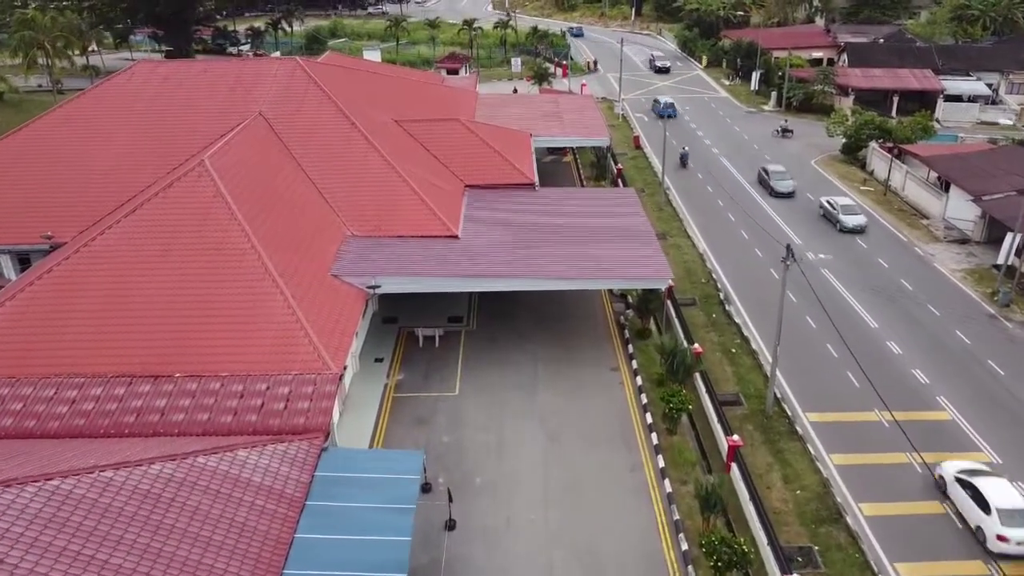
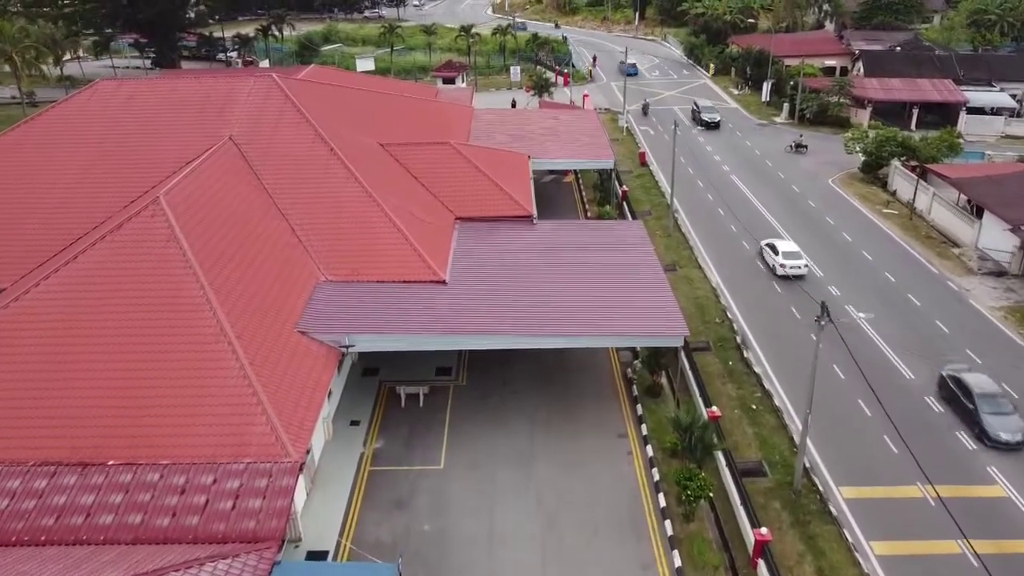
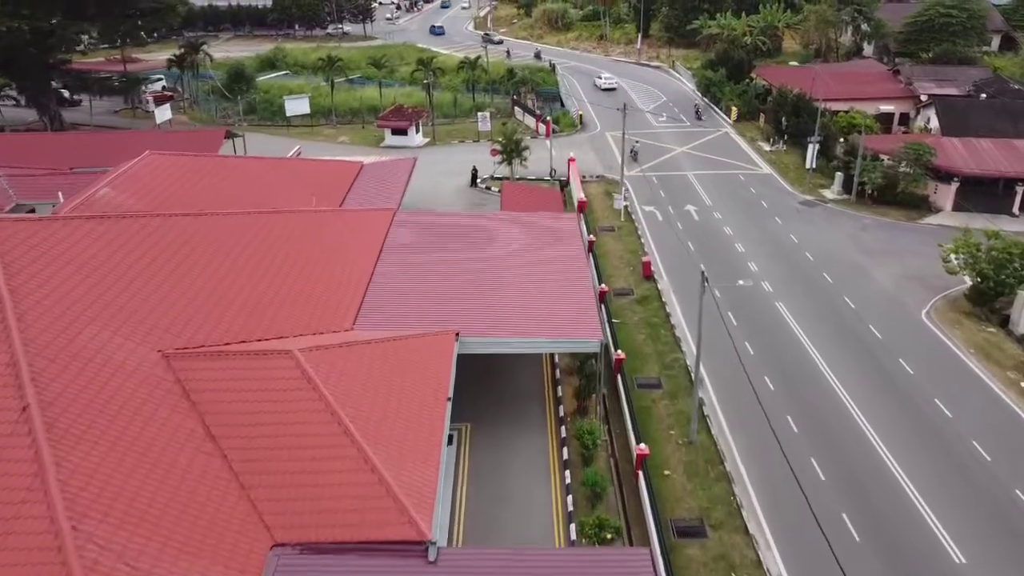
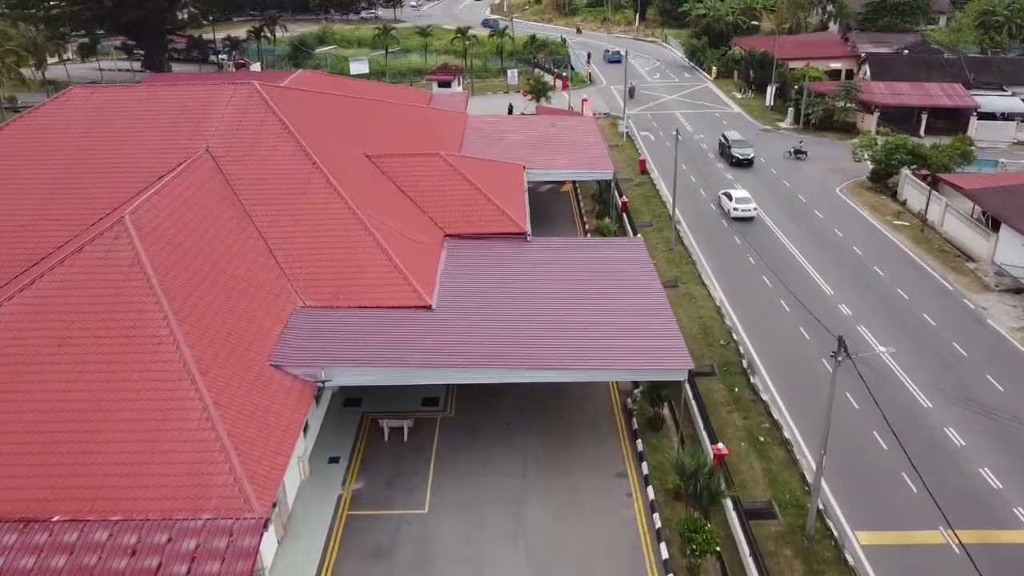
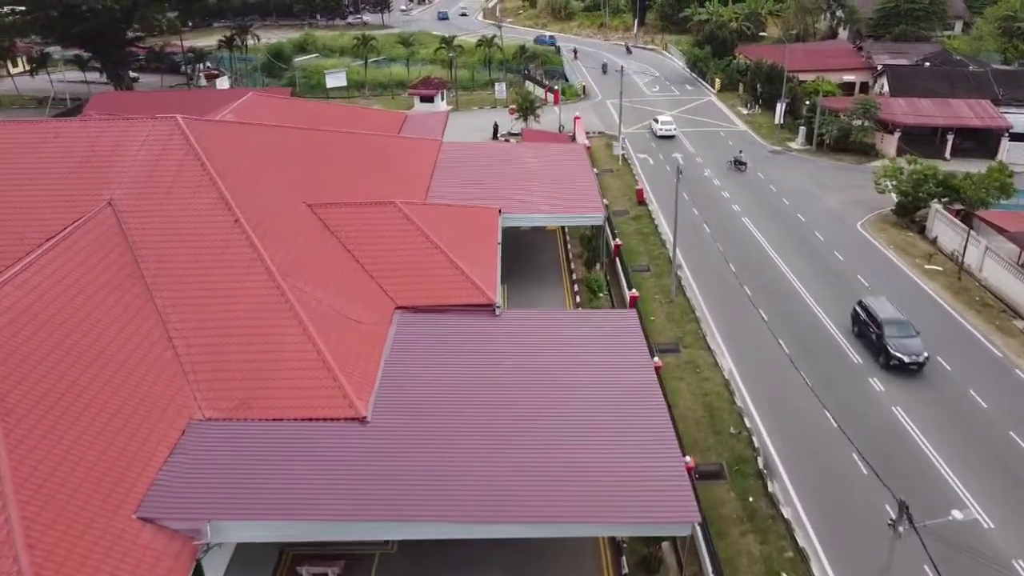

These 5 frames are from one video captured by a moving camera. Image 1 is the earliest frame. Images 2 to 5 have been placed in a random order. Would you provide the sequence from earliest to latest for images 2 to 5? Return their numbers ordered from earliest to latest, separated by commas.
2, 4, 5, 3
